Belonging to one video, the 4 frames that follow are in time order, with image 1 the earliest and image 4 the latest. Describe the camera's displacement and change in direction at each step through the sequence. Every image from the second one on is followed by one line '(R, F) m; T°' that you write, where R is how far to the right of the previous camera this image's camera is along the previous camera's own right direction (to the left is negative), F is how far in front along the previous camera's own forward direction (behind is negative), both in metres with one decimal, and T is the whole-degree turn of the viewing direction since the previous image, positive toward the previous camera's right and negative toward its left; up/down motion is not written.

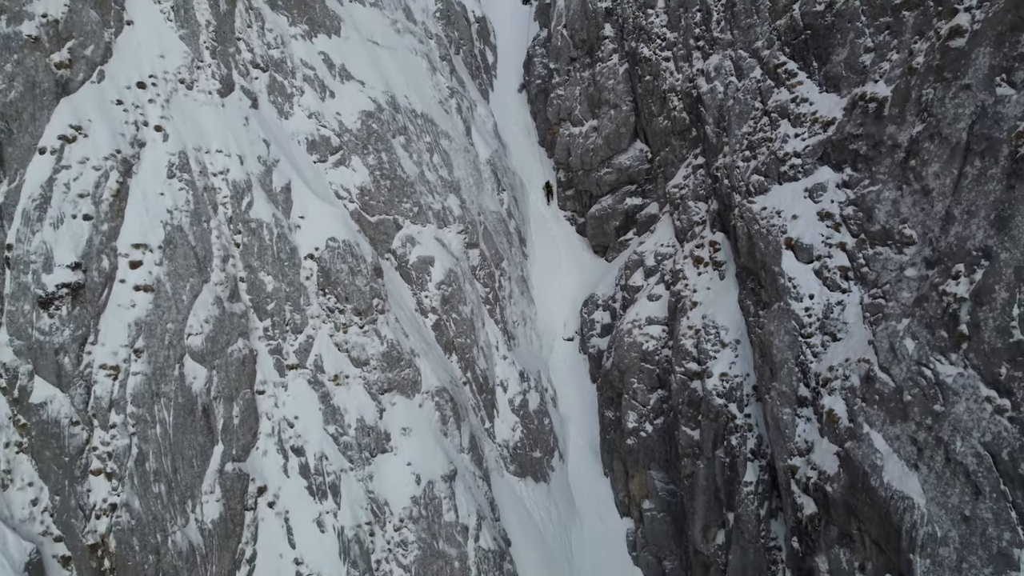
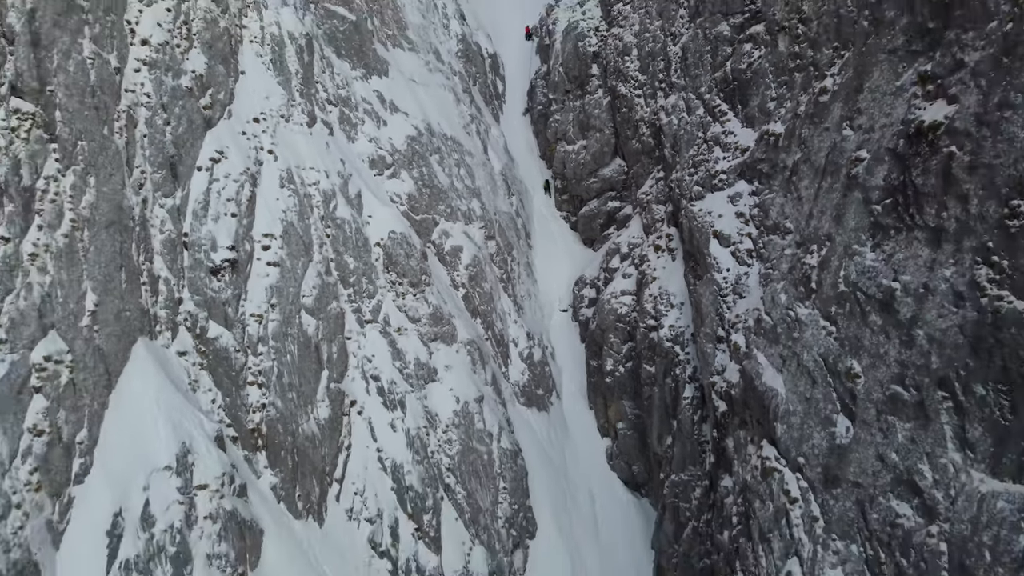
(-0.2, -2.8) m; 0°
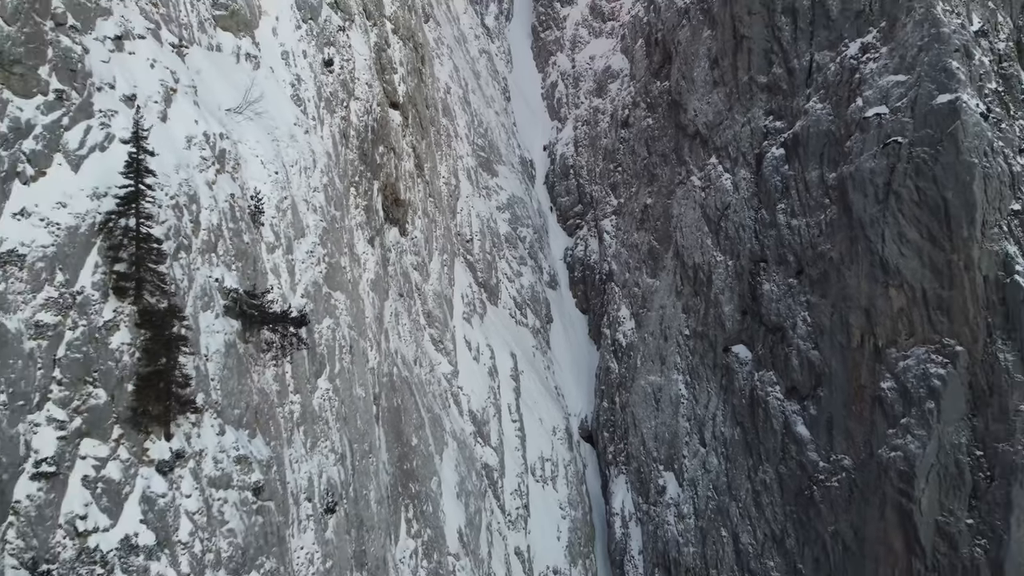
(-2.0, -23.1) m; +1°
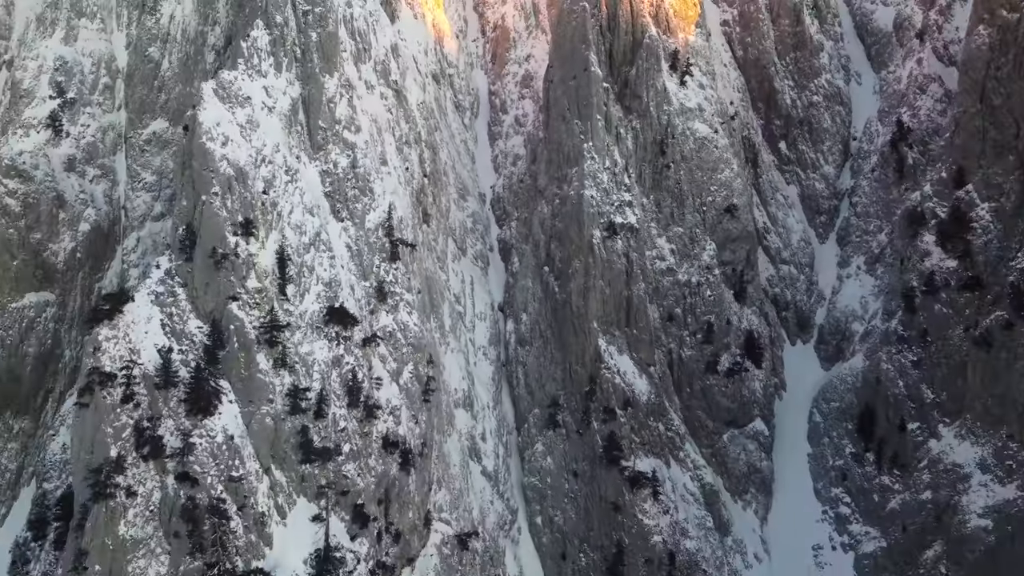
(+3.3, -49.9) m; +1°
